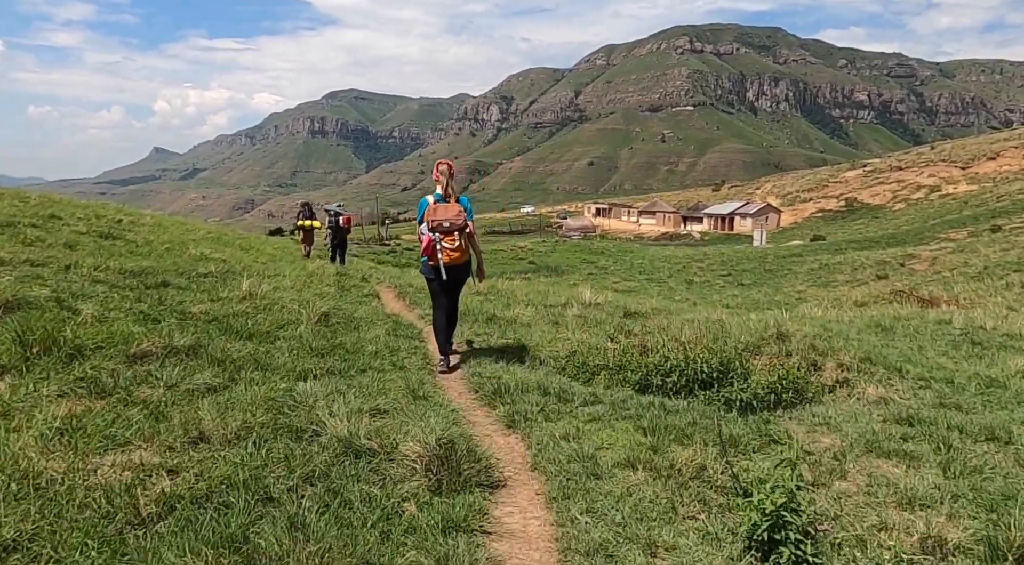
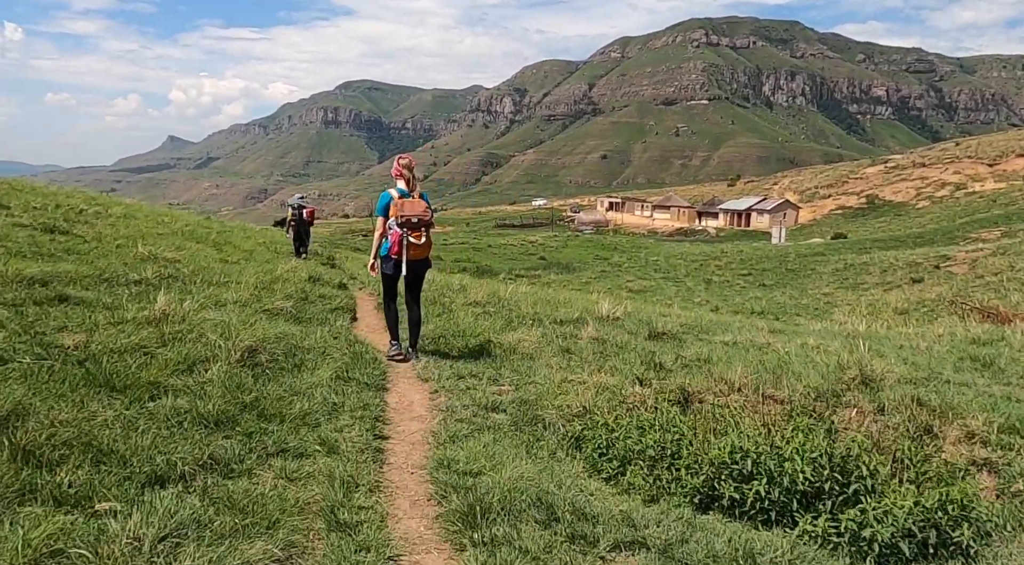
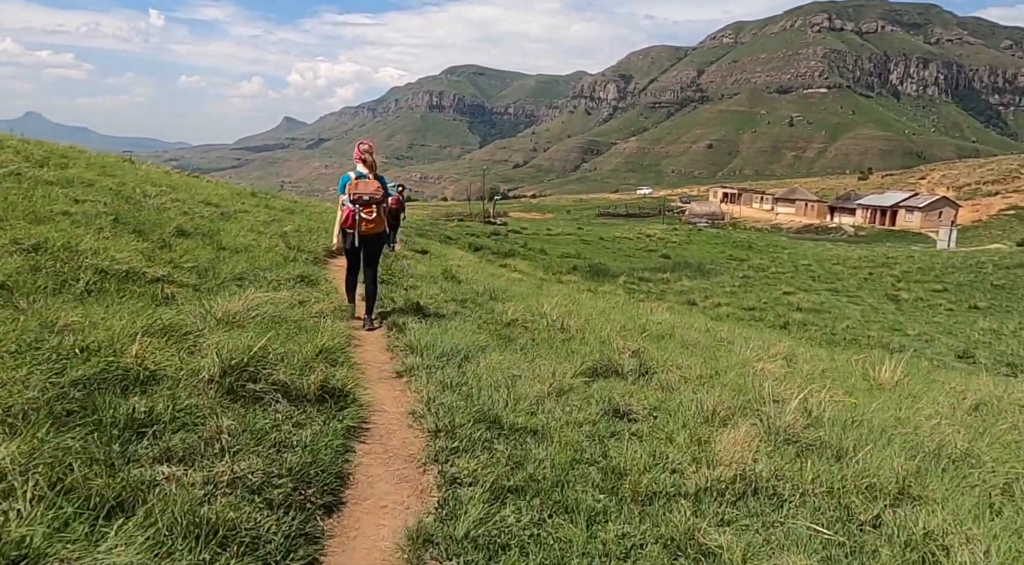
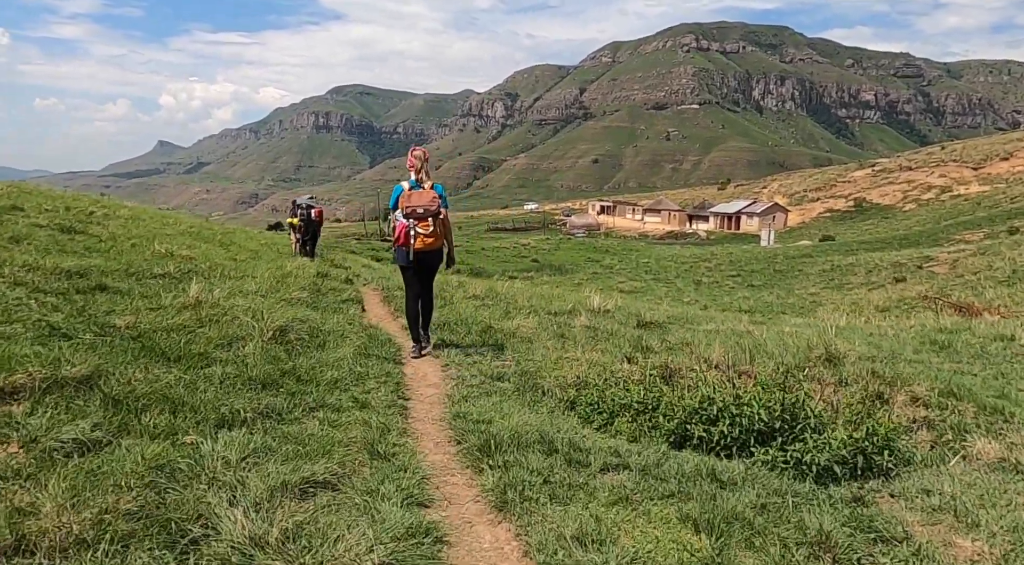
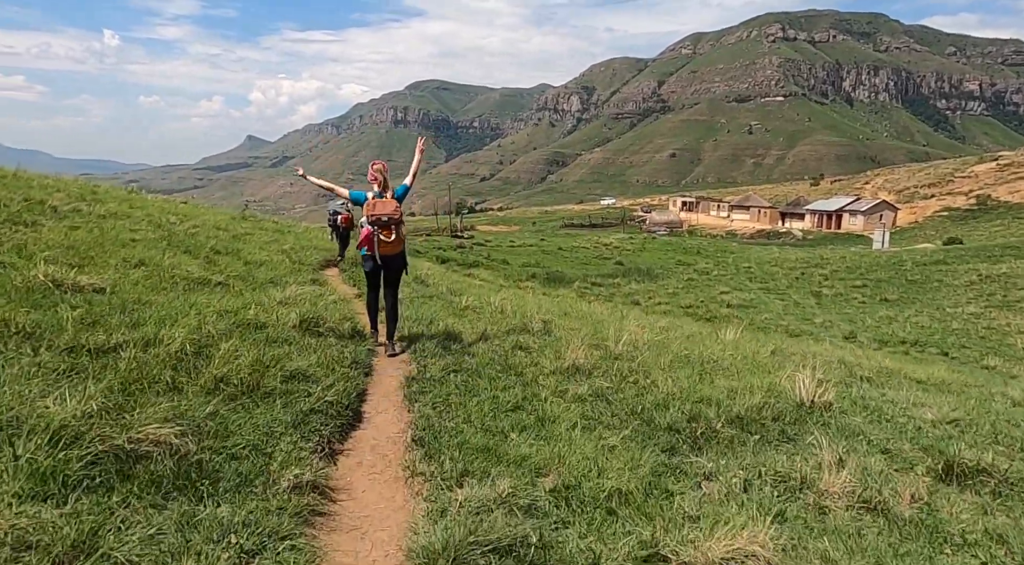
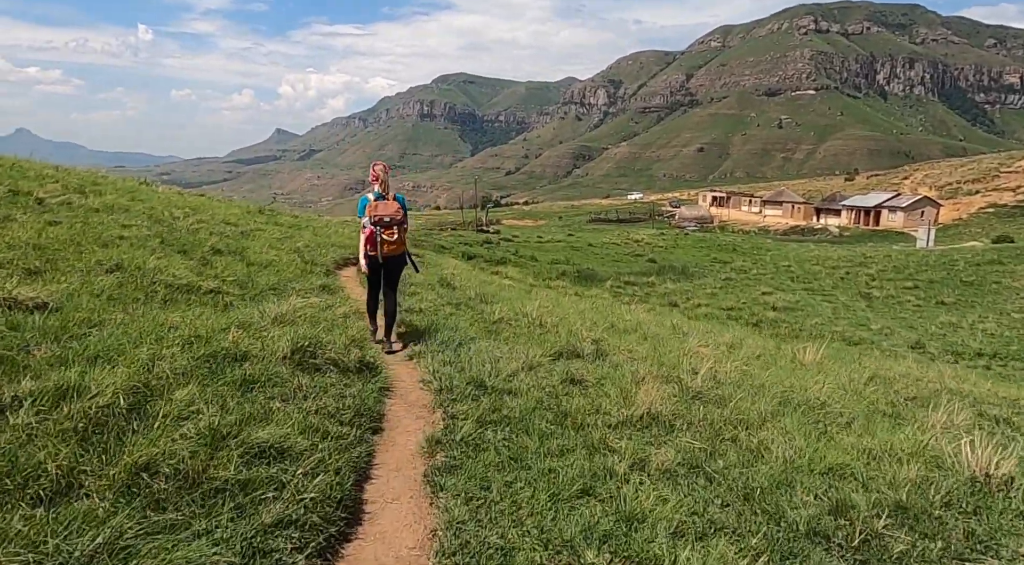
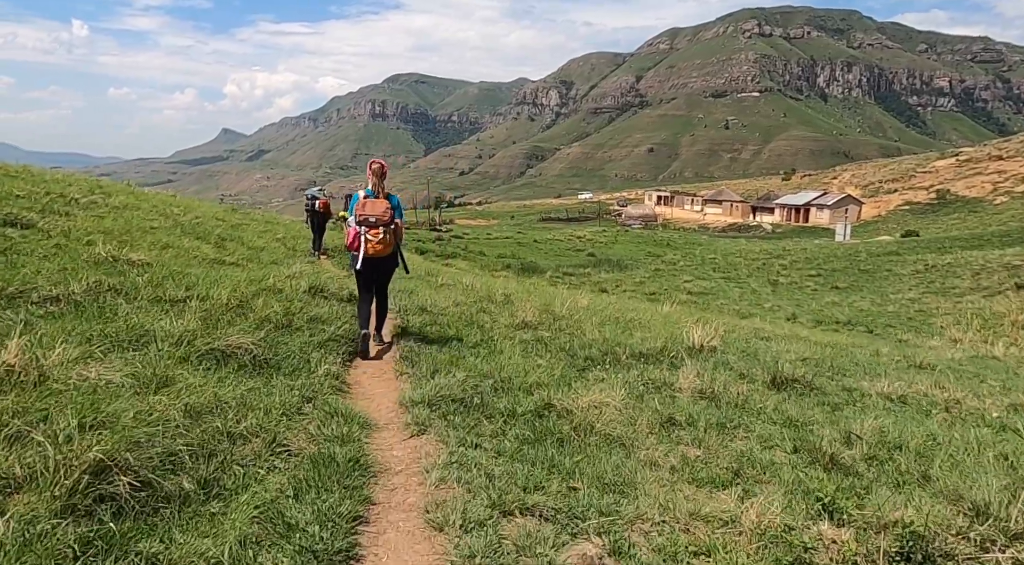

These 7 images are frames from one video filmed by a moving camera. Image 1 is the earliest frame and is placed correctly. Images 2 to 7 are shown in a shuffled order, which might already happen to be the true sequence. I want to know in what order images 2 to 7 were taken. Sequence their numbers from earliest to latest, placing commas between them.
4, 2, 7, 5, 6, 3
